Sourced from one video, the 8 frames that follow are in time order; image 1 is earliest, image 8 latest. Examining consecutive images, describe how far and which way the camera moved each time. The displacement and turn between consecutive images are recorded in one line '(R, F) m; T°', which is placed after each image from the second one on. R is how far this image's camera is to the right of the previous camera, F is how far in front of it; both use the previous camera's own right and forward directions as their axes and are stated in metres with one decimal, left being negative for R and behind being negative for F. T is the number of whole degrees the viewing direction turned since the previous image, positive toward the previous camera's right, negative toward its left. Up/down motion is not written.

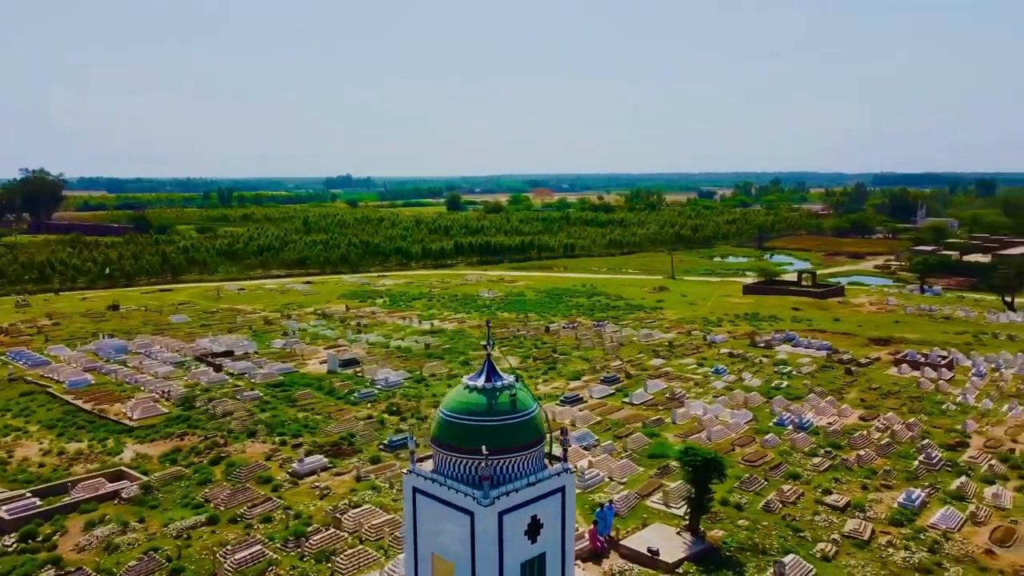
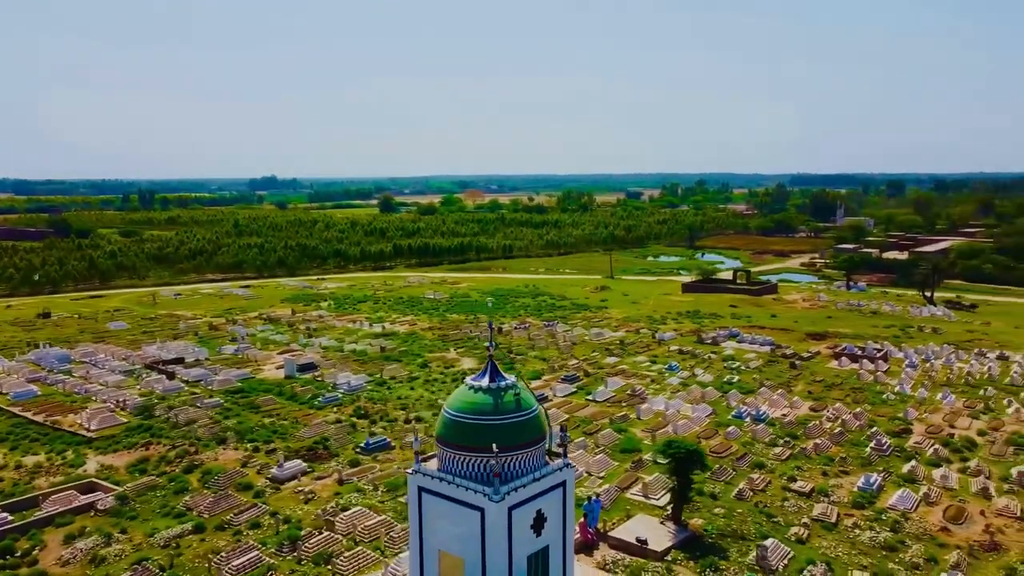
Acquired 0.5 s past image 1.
(-1.3, -0.4) m; +5°
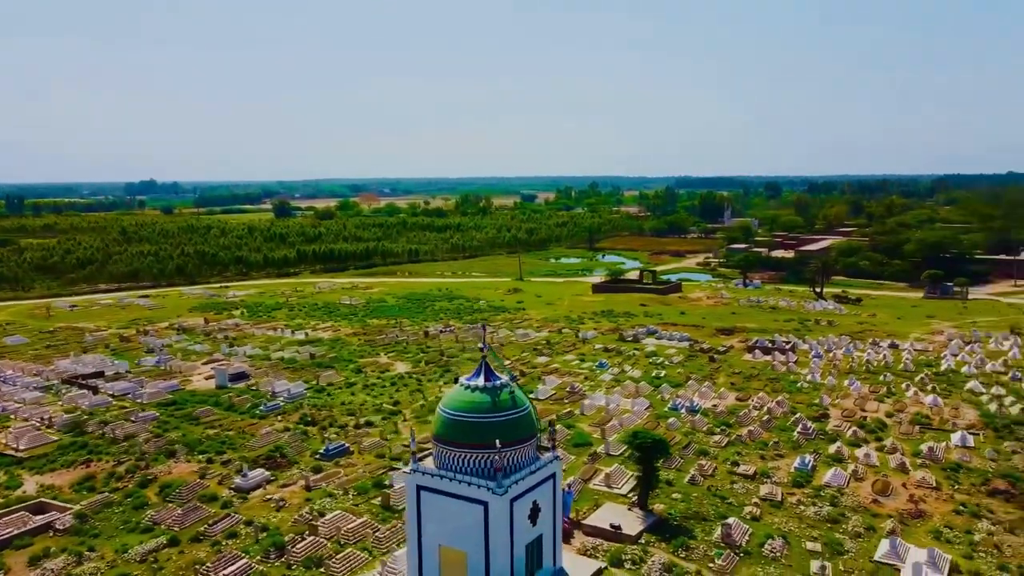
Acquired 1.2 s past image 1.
(-1.9, -0.6) m; +8°
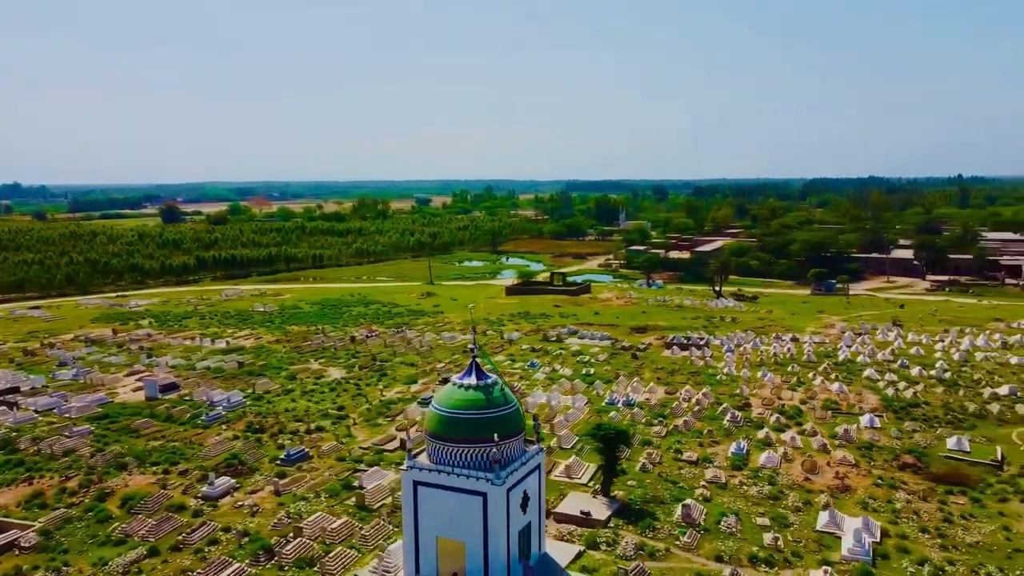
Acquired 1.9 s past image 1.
(-1.9, -0.9) m; +8°
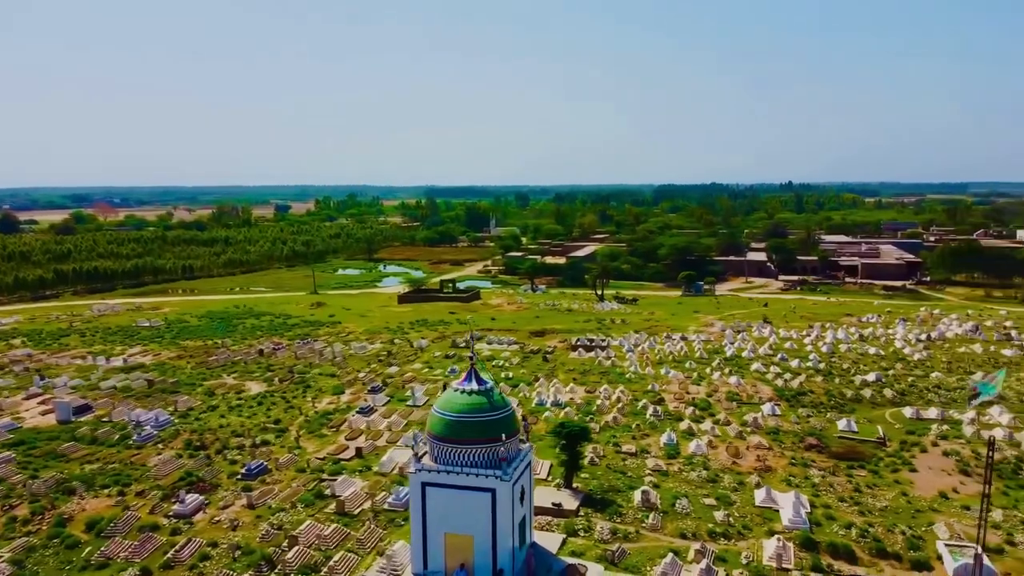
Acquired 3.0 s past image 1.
(-3.0, -1.2) m; +10°
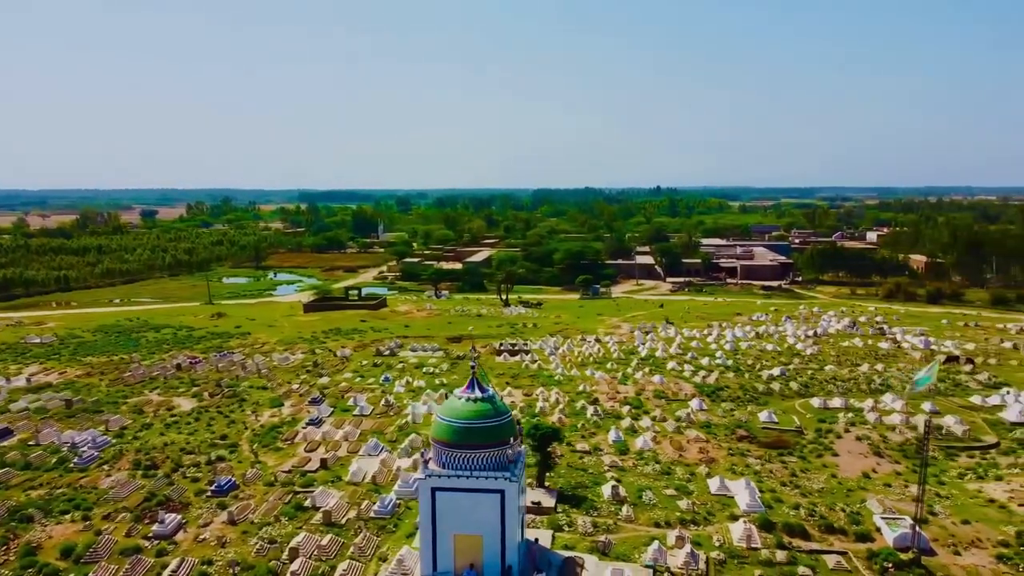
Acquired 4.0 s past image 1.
(-2.8, -0.8) m; +9°
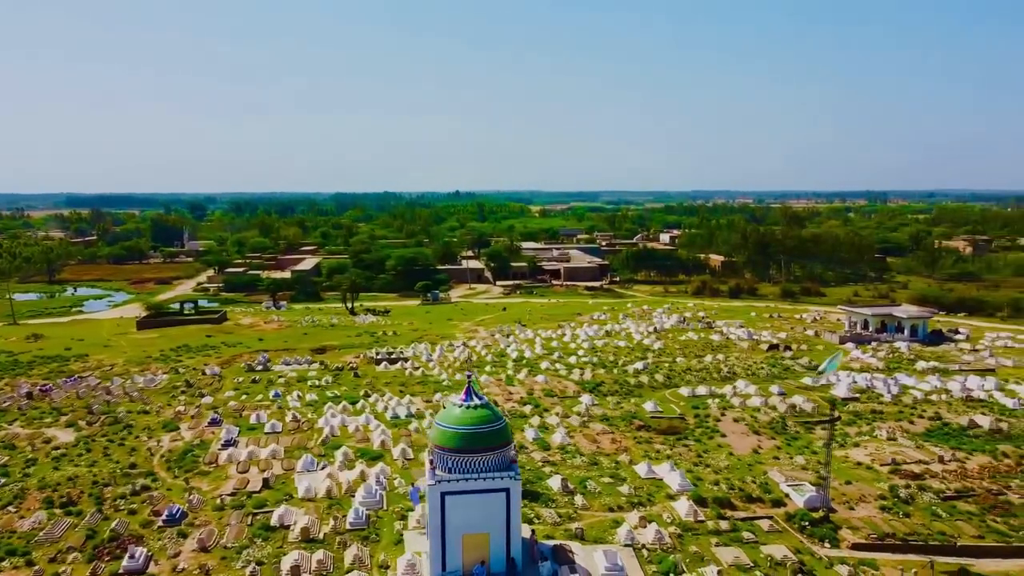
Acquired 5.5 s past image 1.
(-4.7, -0.8) m; +14°
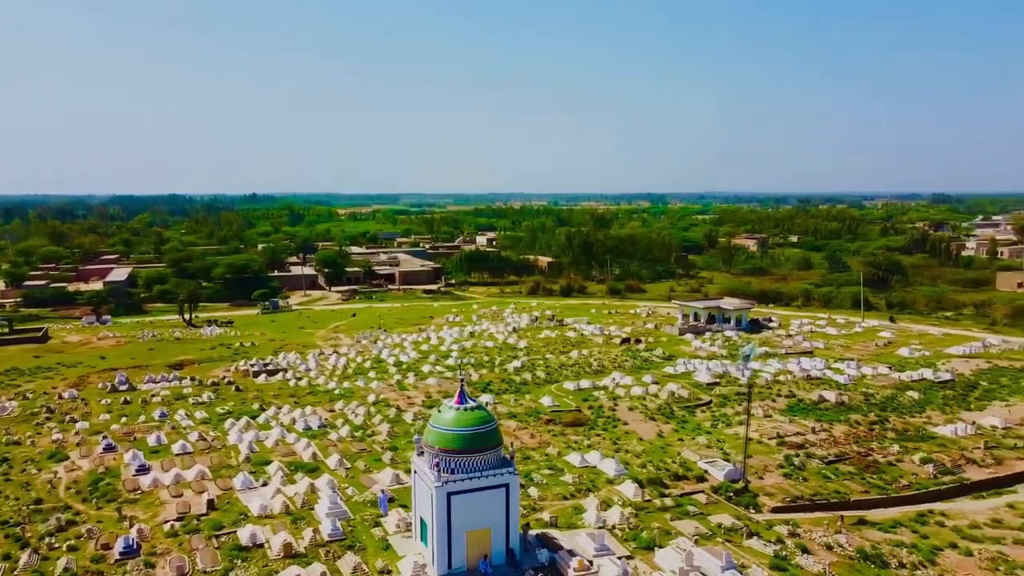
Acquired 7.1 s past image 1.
(-4.8, -0.5) m; +14°
